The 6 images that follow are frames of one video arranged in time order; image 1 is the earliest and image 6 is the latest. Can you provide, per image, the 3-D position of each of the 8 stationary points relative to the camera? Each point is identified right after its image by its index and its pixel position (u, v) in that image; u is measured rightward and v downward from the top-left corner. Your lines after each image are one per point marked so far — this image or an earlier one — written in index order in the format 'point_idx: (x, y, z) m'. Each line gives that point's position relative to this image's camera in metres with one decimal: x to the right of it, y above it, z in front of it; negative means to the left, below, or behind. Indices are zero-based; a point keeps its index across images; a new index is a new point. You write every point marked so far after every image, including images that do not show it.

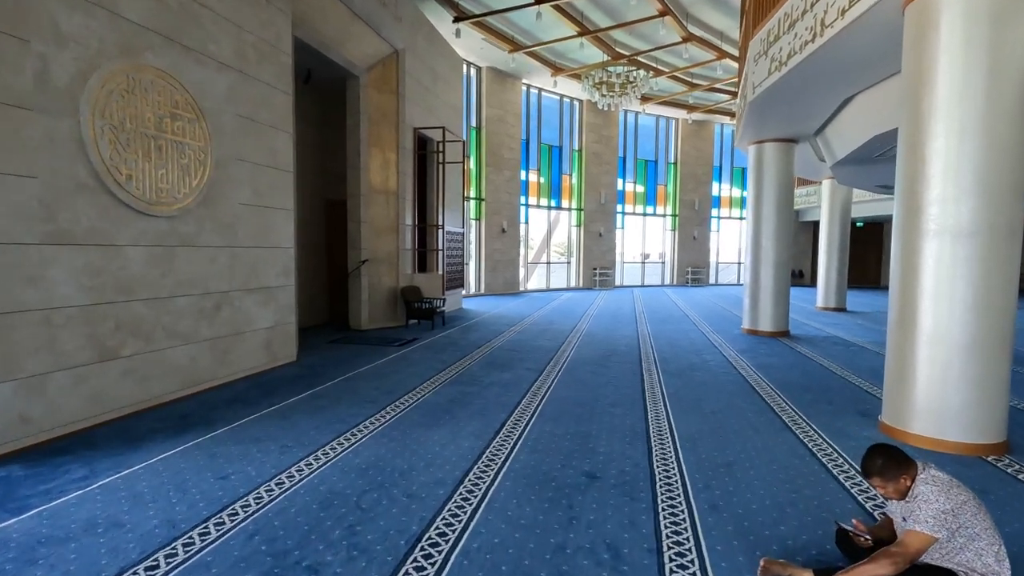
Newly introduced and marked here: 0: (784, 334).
0: (+4.4, -0.8, +8.6) m
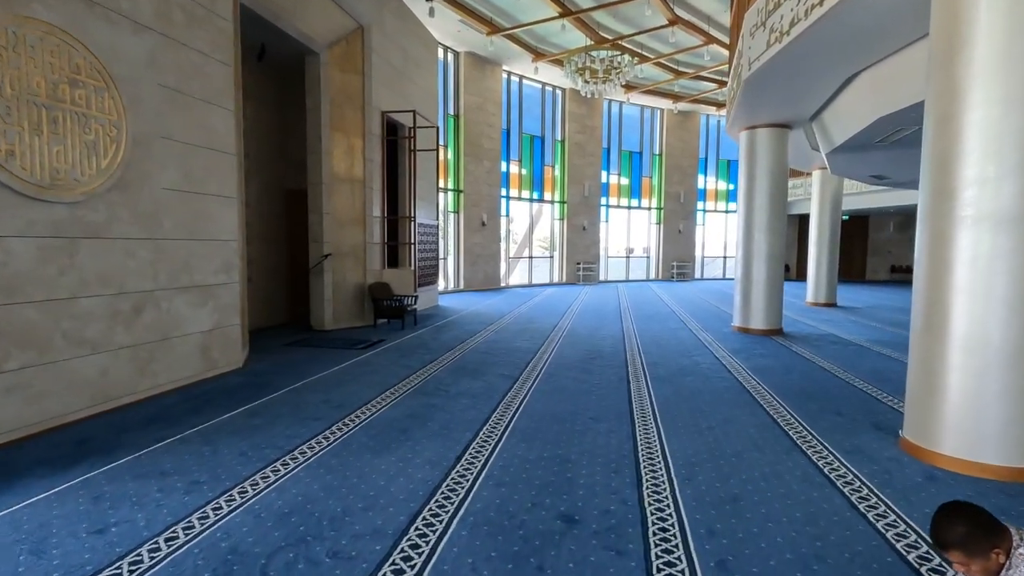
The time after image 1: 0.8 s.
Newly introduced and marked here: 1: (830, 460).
0: (+4.0, -0.7, +8.1) m
1: (+2.0, -1.1, +3.3) m
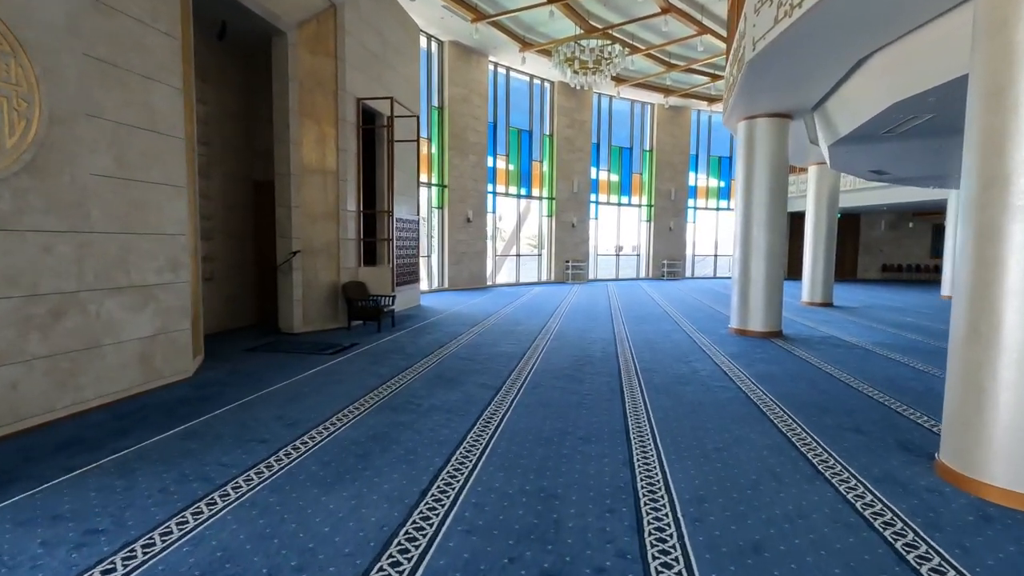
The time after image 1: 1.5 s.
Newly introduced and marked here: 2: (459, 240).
0: (+3.8, -0.7, +7.7) m
1: (+1.8, -1.1, +2.8) m
2: (-1.4, +1.3, +14.5) m
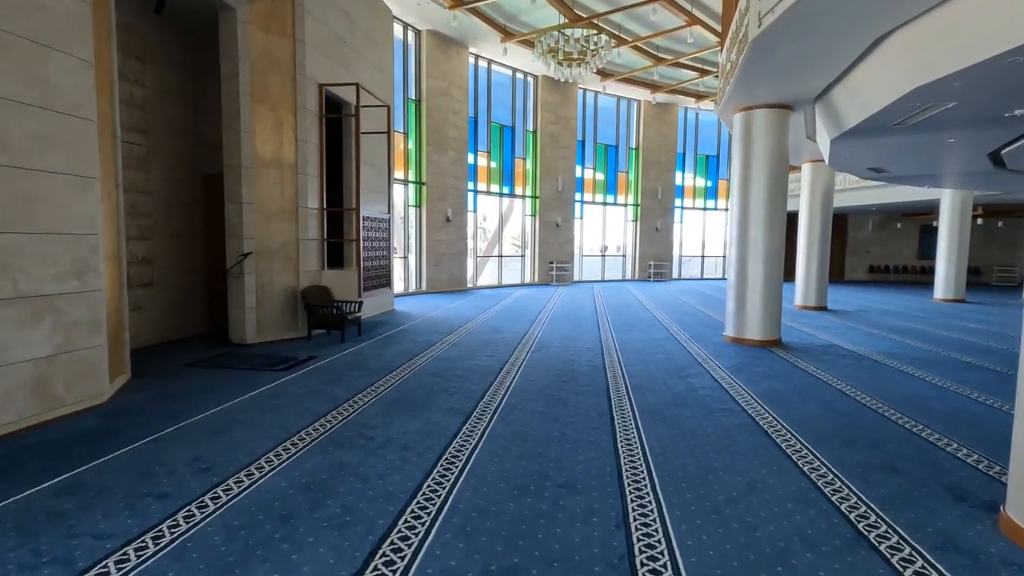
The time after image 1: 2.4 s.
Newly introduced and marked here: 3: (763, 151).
0: (+3.5, -0.7, +7.1) m
1: (+1.7, -1.1, +2.2) m
2: (-1.9, +1.2, +13.8) m
3: (+3.2, +1.7, +6.9) m
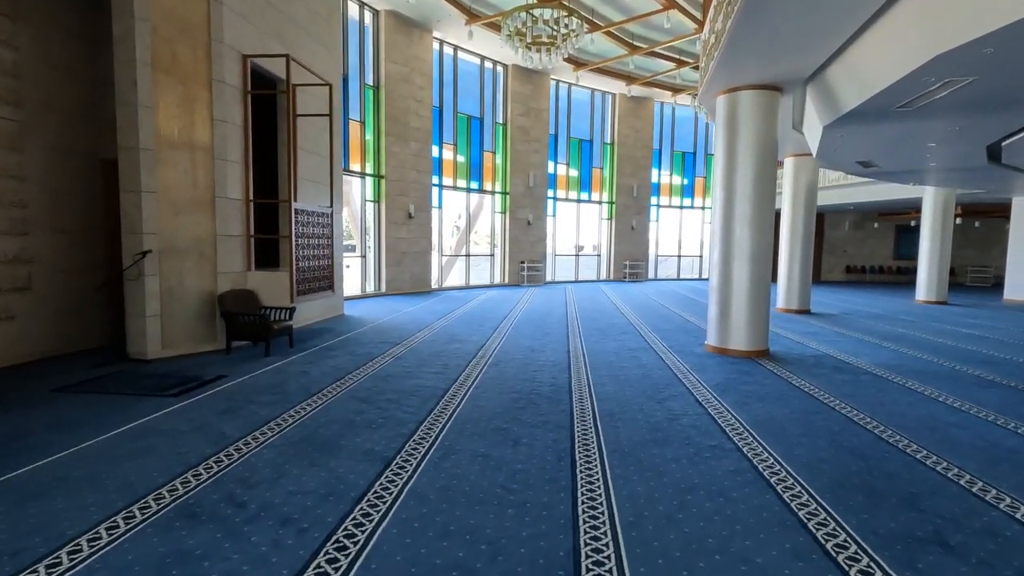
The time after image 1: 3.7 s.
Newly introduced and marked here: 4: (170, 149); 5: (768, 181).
0: (+3.0, -0.8, +6.4) m
1: (+1.4, -1.2, +1.4) m
2: (-2.7, +1.2, +12.8) m
3: (+2.7, +1.7, +6.1) m
4: (-3.5, +1.4, +5.5) m
5: (+3.0, +1.2, +6.1) m
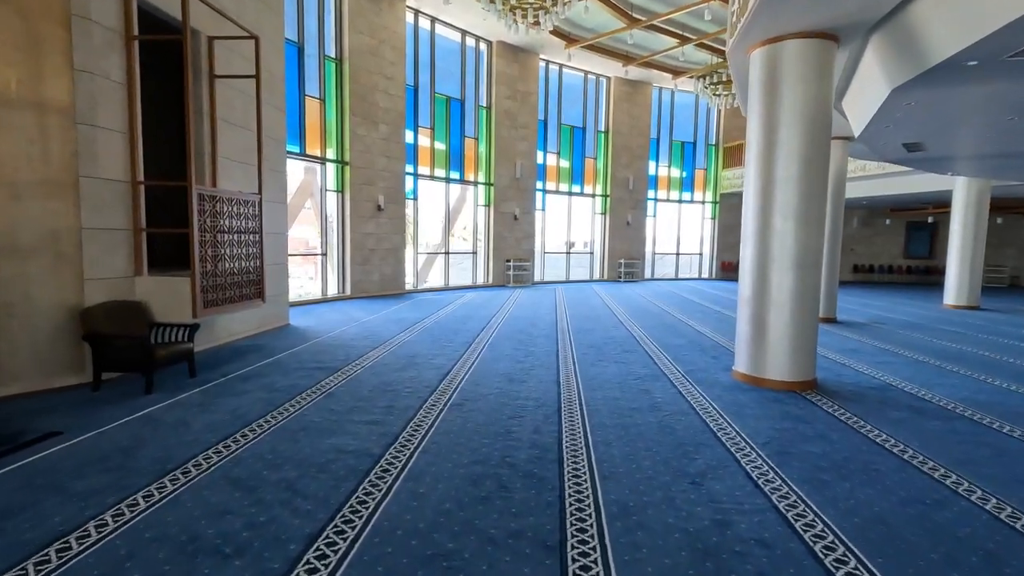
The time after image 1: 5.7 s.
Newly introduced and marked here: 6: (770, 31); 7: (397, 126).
0: (+2.7, -0.9, +4.9) m
1: (+1.2, -1.3, -0.1) m
2: (-3.1, +1.2, +11.3) m
3: (+2.5, +1.6, +4.6) m
4: (-3.7, +1.3, +3.9) m
5: (+2.7, +1.1, +4.7) m
6: (+2.2, +2.2, +4.6) m
7: (-2.5, +3.6, +11.8) m
